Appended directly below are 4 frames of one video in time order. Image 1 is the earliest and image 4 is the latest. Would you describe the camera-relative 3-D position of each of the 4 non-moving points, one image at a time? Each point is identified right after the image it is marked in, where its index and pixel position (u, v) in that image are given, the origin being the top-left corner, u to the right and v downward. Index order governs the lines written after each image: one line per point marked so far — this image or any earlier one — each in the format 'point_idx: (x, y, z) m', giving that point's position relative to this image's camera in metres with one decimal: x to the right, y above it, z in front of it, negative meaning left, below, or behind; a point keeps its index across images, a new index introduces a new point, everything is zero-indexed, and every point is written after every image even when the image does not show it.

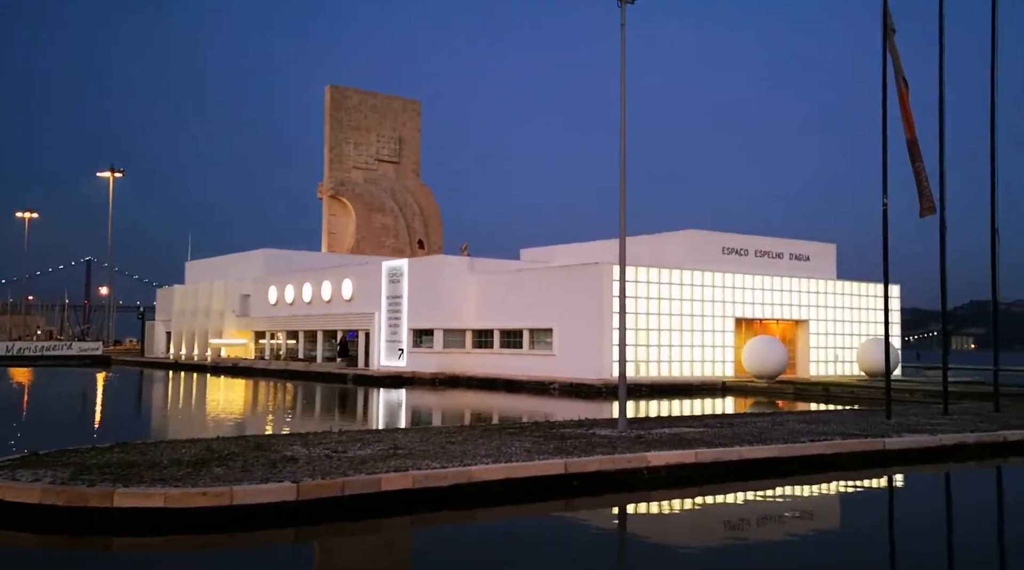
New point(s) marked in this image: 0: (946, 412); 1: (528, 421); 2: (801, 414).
0: (+7.4, -2.2, +17.4) m
1: (+0.3, -2.6, +19.2) m
2: (+4.9, -2.2, +17.3) m
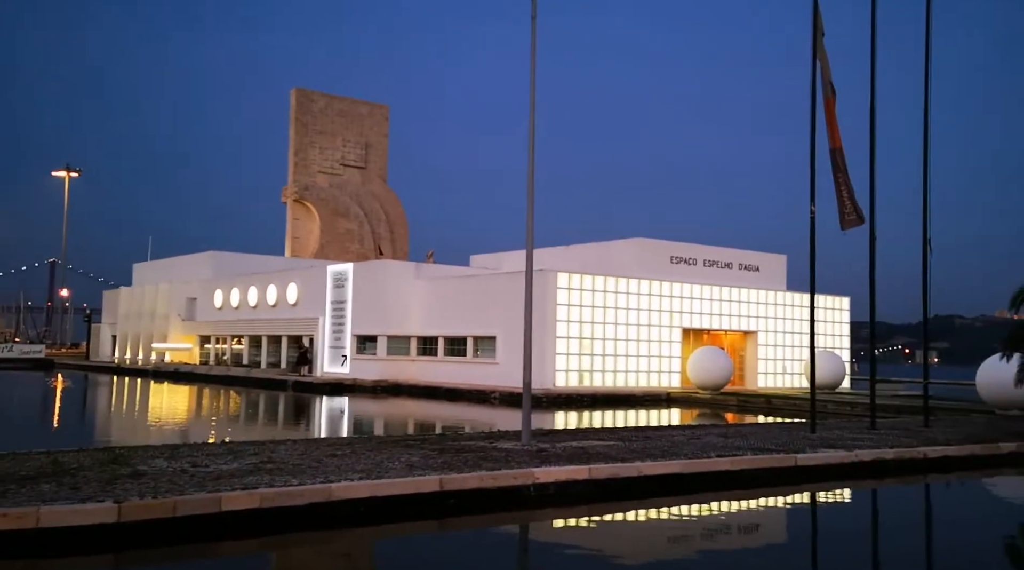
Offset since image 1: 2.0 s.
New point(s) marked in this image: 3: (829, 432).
0: (+6.2, -2.4, +17.1) m
1: (-0.9, -2.7, +18.7) m
2: (+3.7, -2.4, +16.9) m
3: (+5.1, -2.3, +16.0) m
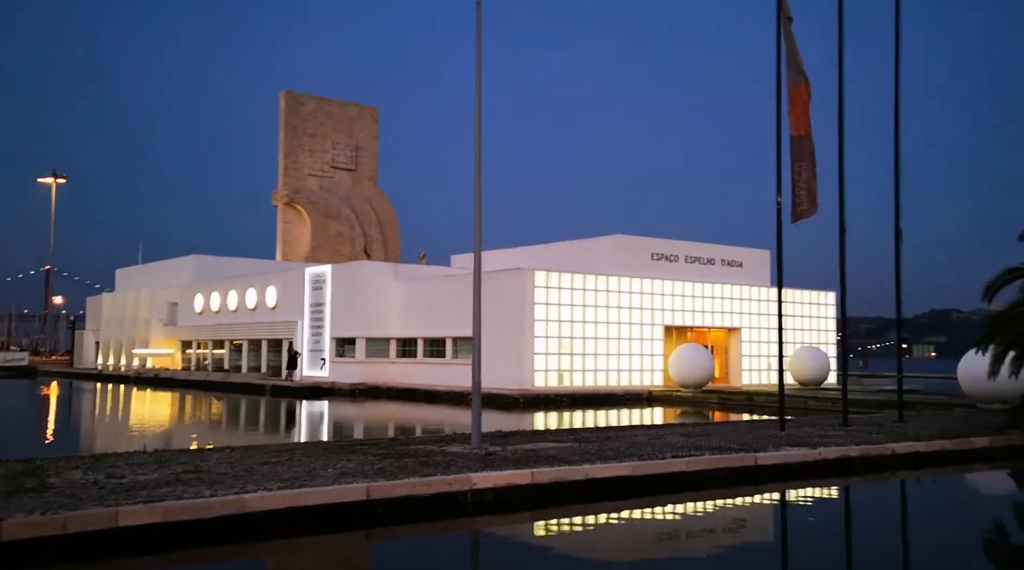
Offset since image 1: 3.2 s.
0: (+5.8, -2.3, +16.8) m
1: (-1.3, -2.7, +18.4) m
2: (+3.3, -2.3, +16.6) m
3: (+4.7, -2.2, +15.6) m
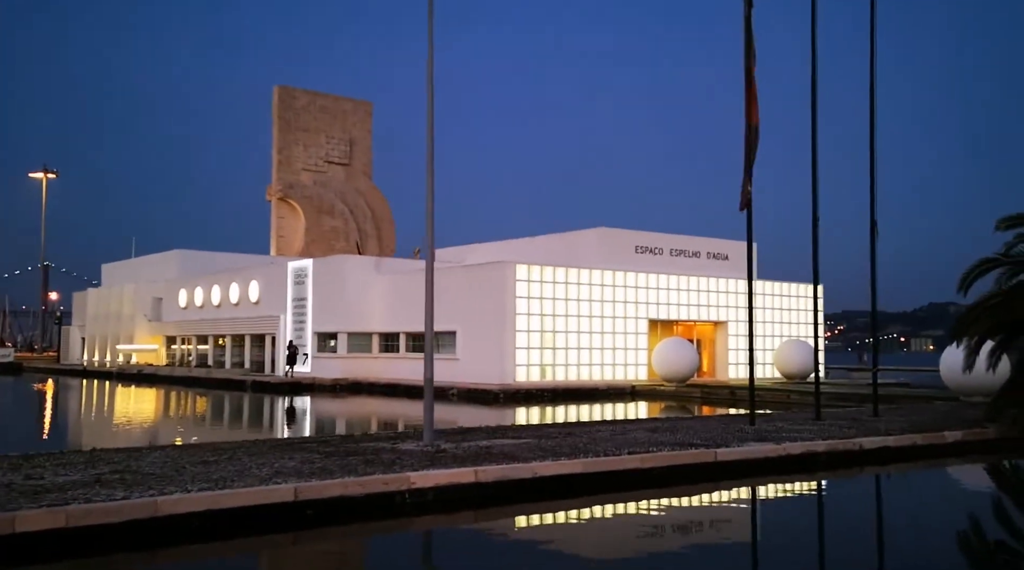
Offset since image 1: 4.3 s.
0: (+5.4, -2.1, +16.5) m
1: (-1.7, -2.6, +18.1) m
2: (+2.9, -2.2, +16.3) m
3: (+4.3, -2.1, +15.4) m
